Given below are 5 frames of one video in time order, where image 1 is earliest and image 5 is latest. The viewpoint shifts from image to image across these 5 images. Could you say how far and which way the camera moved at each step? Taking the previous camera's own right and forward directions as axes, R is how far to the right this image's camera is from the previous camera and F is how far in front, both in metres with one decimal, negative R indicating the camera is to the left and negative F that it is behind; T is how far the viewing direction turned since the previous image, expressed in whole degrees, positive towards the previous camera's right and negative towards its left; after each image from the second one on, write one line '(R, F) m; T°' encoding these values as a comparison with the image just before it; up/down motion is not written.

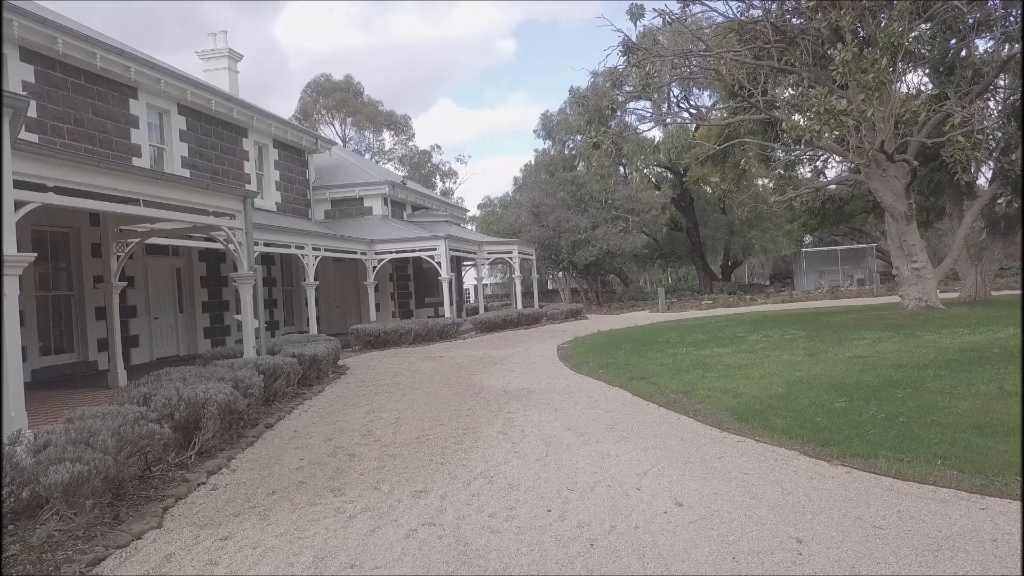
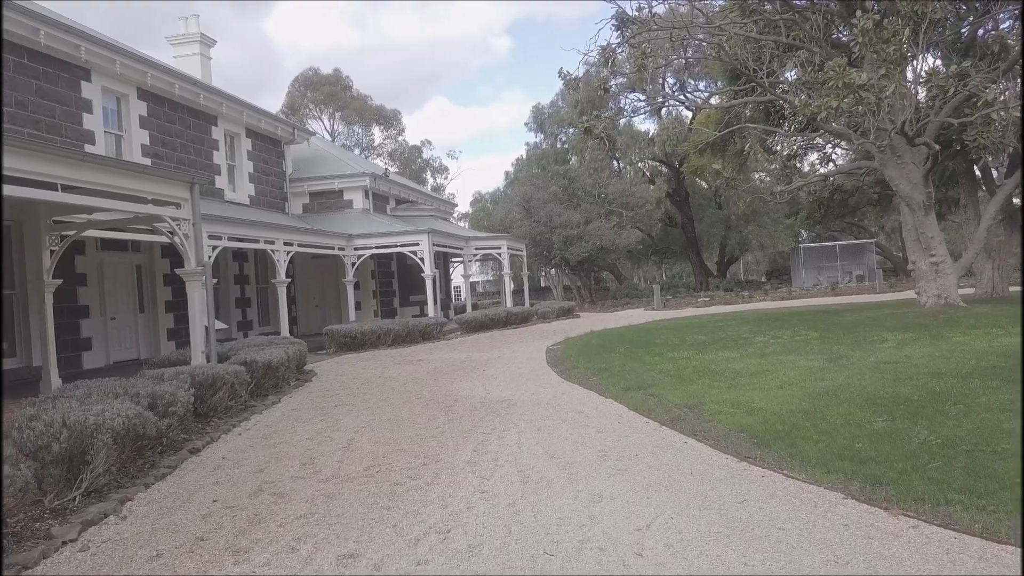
(+0.2, +1.2) m; 0°
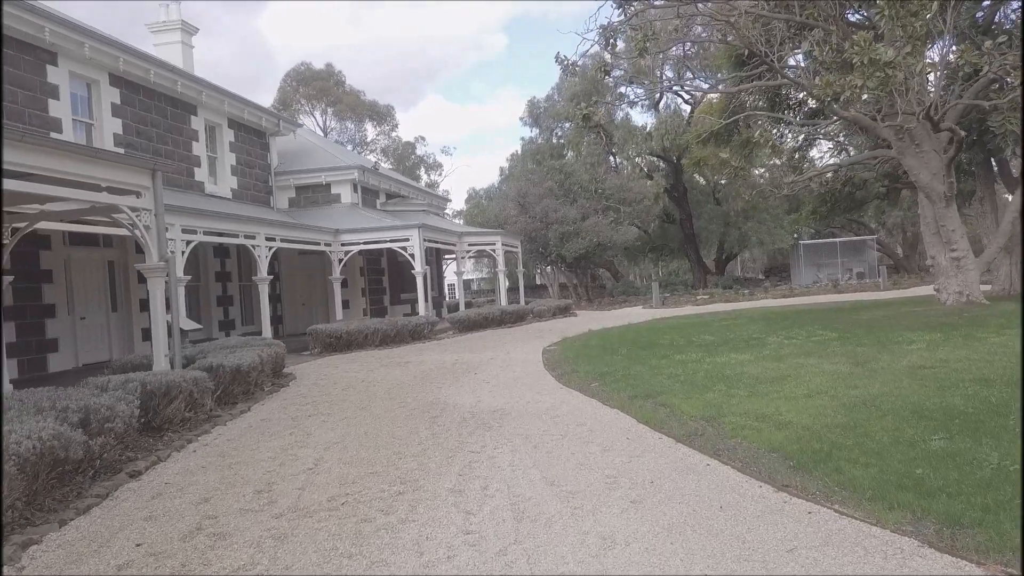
(0.0, +0.8) m; 0°
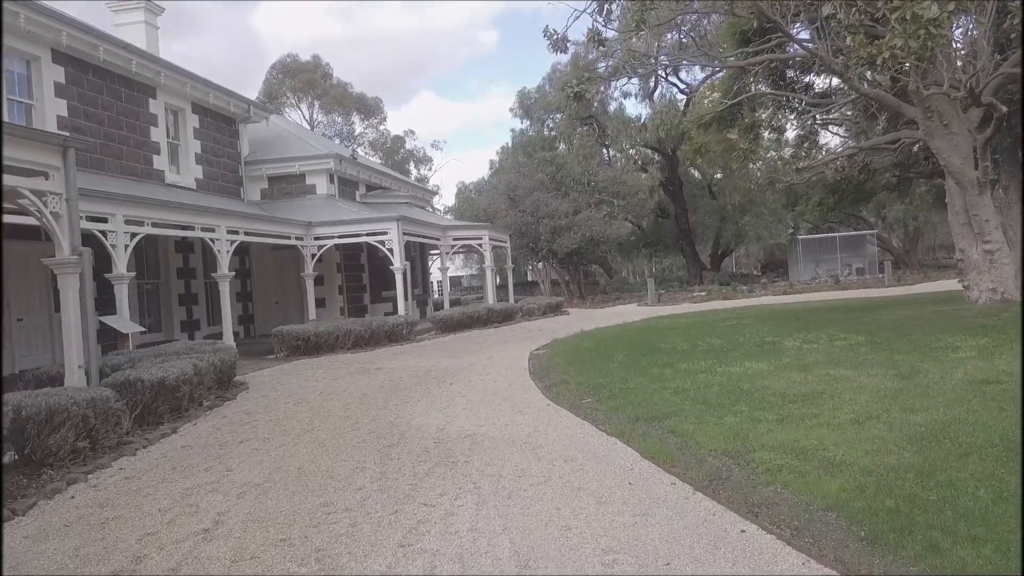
(+0.1, +1.3) m; 0°
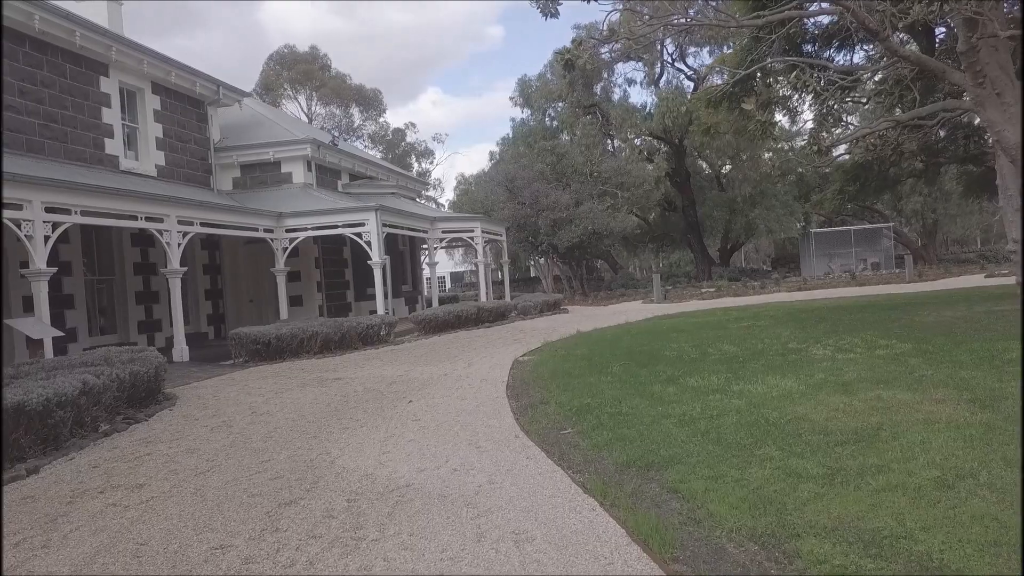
(+0.3, +1.6) m; -1°
